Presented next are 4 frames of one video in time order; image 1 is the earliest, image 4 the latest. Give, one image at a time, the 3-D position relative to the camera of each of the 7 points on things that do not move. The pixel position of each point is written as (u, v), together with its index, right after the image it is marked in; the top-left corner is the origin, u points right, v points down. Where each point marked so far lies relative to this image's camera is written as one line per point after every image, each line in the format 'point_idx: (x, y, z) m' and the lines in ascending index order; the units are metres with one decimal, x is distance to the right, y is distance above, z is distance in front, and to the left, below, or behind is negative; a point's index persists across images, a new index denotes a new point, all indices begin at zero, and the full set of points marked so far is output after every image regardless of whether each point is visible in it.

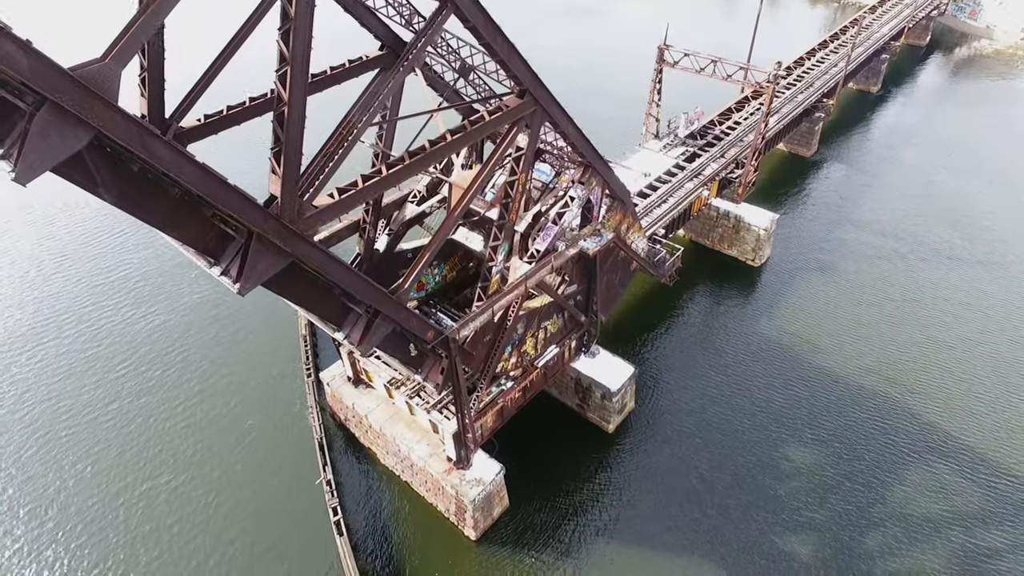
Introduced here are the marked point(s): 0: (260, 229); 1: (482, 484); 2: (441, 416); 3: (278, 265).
0: (-4.3, +1.0, +10.6) m
1: (-0.9, -6.0, +19.0) m
2: (-2.2, -3.9, +18.9) m
3: (-4.2, +0.4, +11.4) m
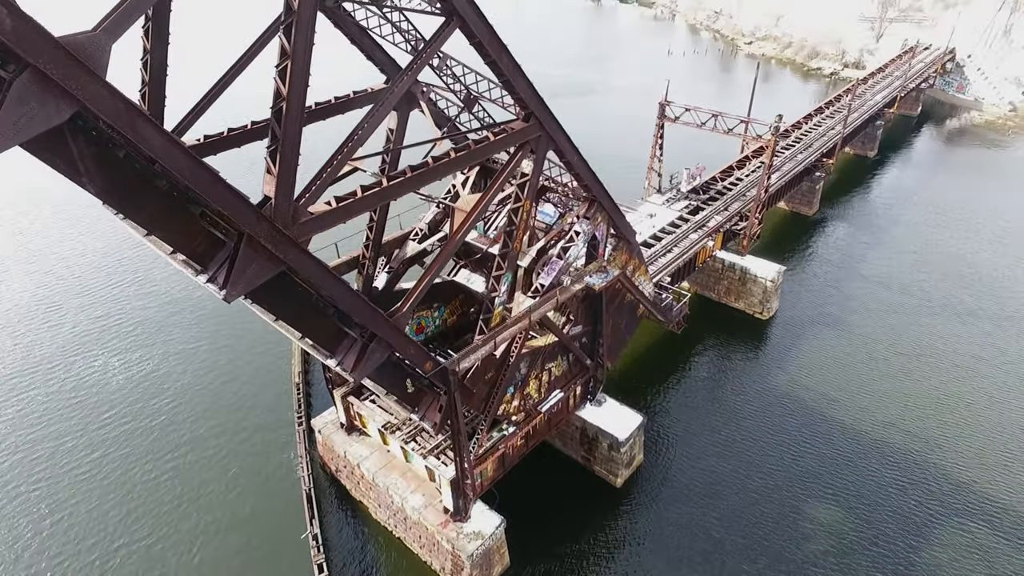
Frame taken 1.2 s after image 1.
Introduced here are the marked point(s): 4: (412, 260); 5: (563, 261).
0: (-4.2, +0.9, +10.0) m
1: (-0.9, -7.0, +17.6) m
2: (-2.1, -4.9, +17.7) m
3: (-4.1, +0.2, +10.7) m
4: (-3.2, +0.9, +19.8) m
5: (+1.4, +0.8, +17.6) m
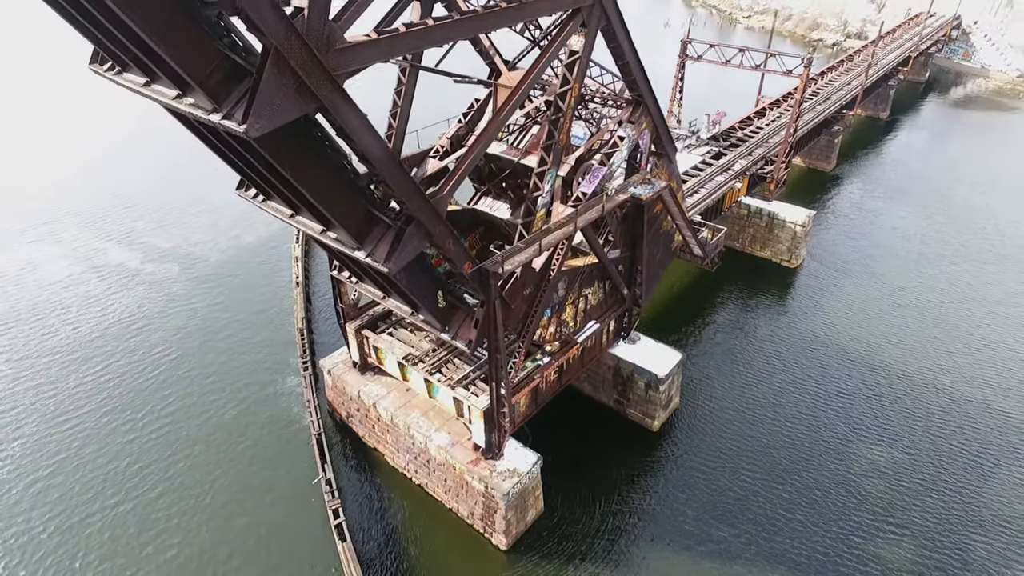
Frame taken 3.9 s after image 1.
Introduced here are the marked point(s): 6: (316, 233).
0: (-3.0, +3.2, +8.2) m
1: (+0.1, -4.8, +15.8) m
2: (-1.1, -2.7, +15.9) m
3: (-3.0, +2.5, +8.9) m
4: (-2.3, +3.2, +18.0) m
5: (+2.4, +3.1, +15.9) m
6: (-3.7, +1.0, +11.9) m
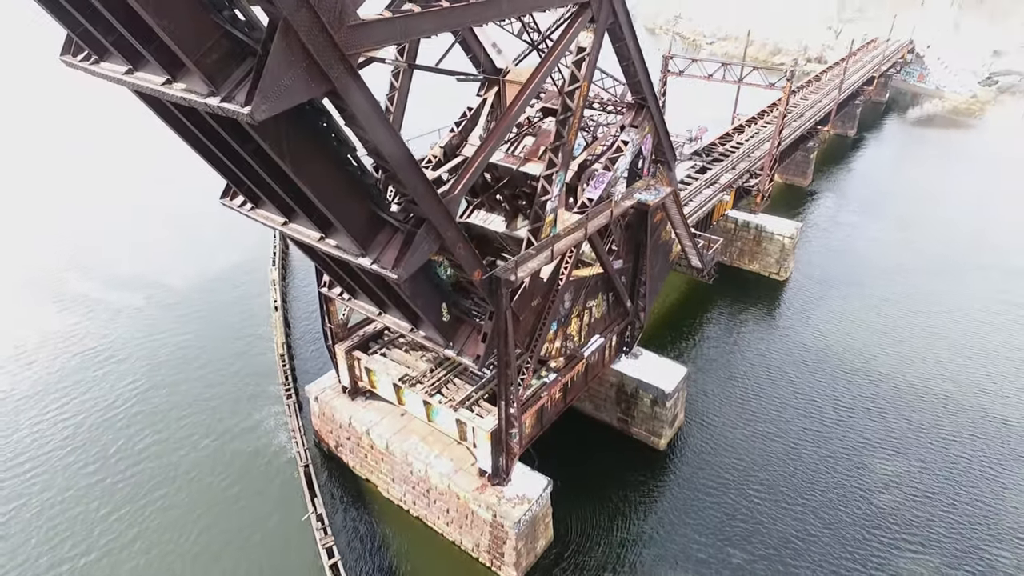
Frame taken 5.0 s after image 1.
0: (-2.6, +3.2, +7.3) m
1: (+0.3, -5.1, +14.7) m
2: (-1.0, -3.0, +14.8) m
3: (-2.6, +2.4, +7.9) m
4: (-2.4, +2.7, +17.1) m
5: (+2.4, +2.8, +15.3) m
6: (-3.4, +0.8, +10.8) m
